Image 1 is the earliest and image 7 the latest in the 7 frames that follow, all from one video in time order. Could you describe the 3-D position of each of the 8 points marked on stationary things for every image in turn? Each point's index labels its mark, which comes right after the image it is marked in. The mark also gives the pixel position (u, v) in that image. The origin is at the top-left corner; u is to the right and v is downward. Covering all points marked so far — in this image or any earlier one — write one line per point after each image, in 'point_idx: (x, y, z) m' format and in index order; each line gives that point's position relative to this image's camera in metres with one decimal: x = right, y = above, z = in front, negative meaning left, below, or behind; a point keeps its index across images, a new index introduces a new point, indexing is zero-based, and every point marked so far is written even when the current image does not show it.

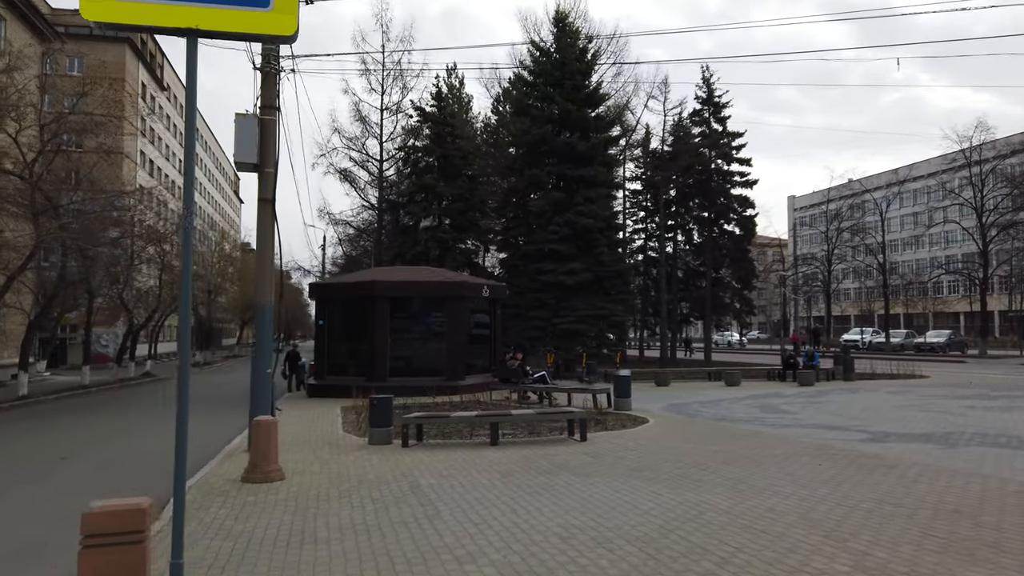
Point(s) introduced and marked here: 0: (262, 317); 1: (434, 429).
0: (-3.3, -0.4, +10.5) m
1: (-1.1, -2.1, +11.3) m
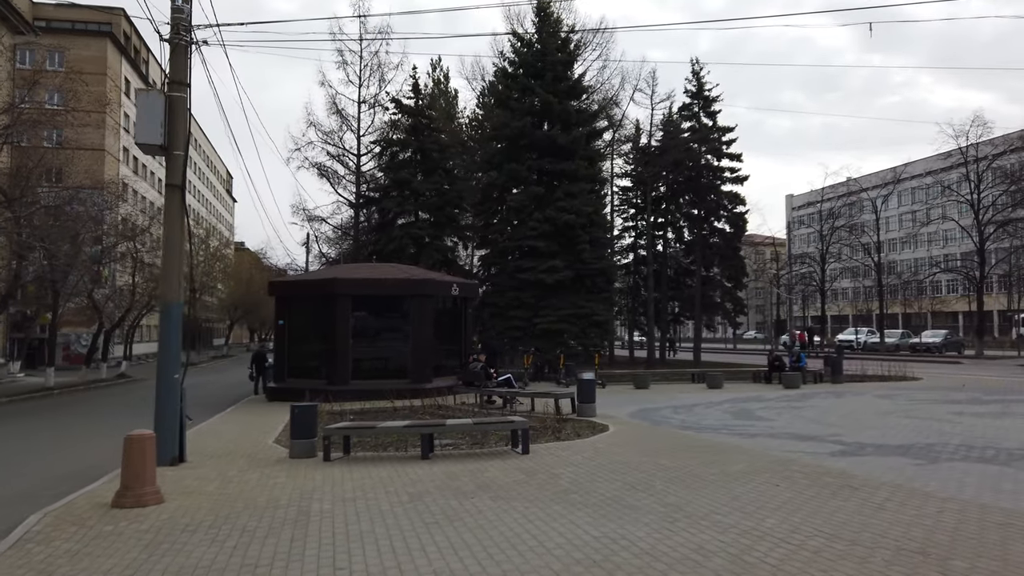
0: (-4.1, -0.3, +9.5) m
1: (-1.9, -2.0, +10.3) m
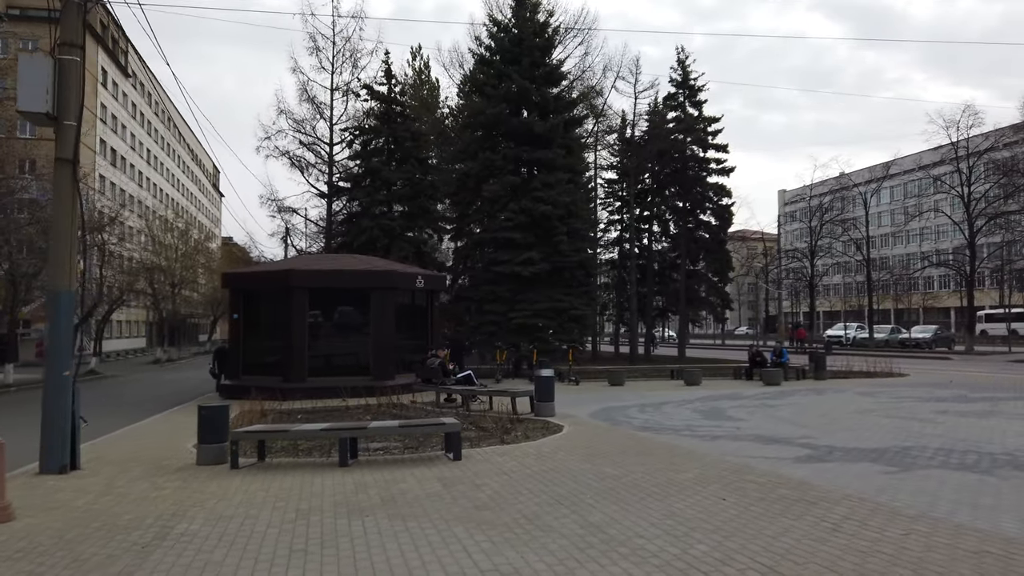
0: (-4.9, -0.2, +8.5) m
1: (-2.7, -1.9, +9.4) m
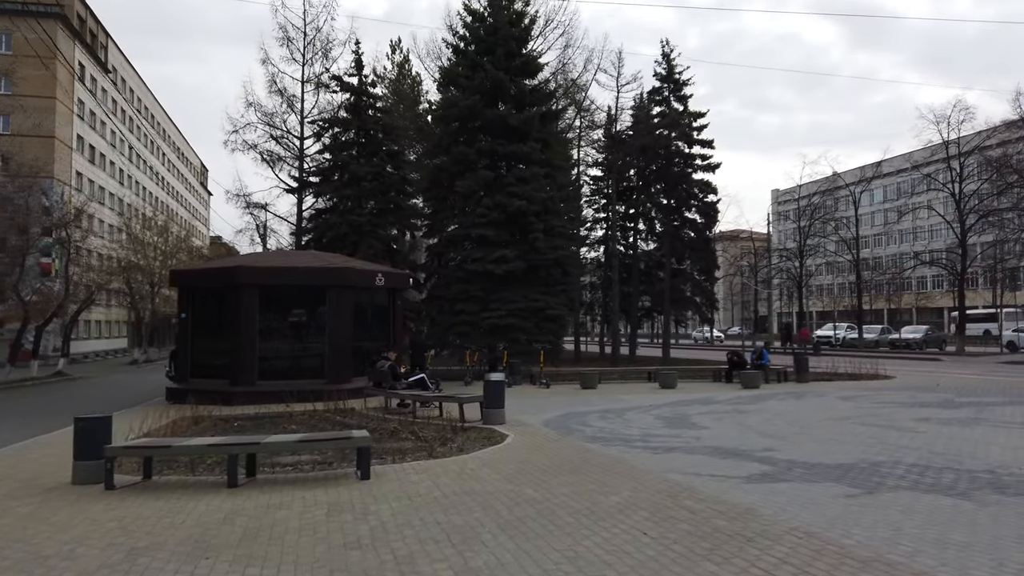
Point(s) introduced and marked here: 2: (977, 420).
0: (-5.7, -0.1, +7.4) m
1: (-3.5, -1.8, +8.3) m
2: (+7.4, -2.1, +12.5) m
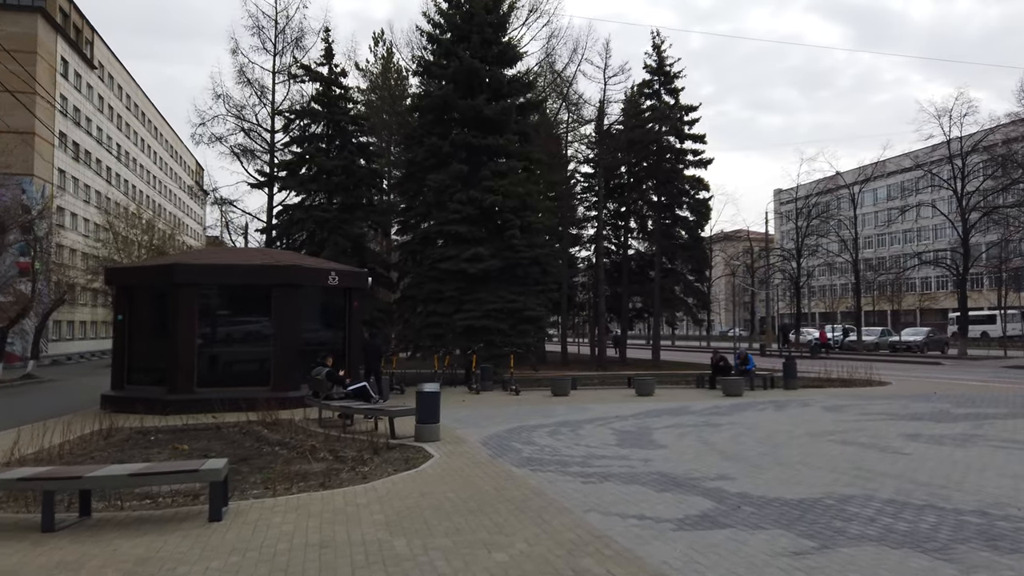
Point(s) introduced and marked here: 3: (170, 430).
0: (-6.6, -0.1, +6.1) m
1: (-4.4, -1.8, +7.0) m
2: (+6.5, -2.1, +11.1) m
3: (-5.8, -2.4, +13.1) m
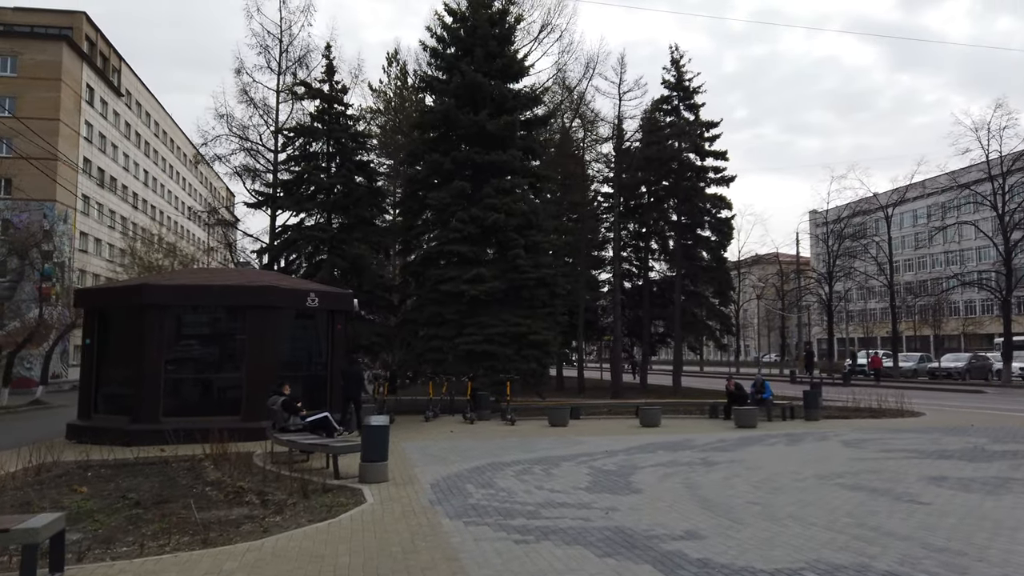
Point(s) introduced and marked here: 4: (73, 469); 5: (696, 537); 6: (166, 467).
0: (-7.3, -0.2, +5.2) m
1: (-5.1, -2.0, +5.9) m
2: (+6.0, -2.3, +9.5) m
3: (-6.2, -2.7, +12.1) m
4: (-6.6, -2.7, +11.7) m
5: (+1.5, -2.0, +6.4) m
6: (-5.1, -2.6, +11.6) m
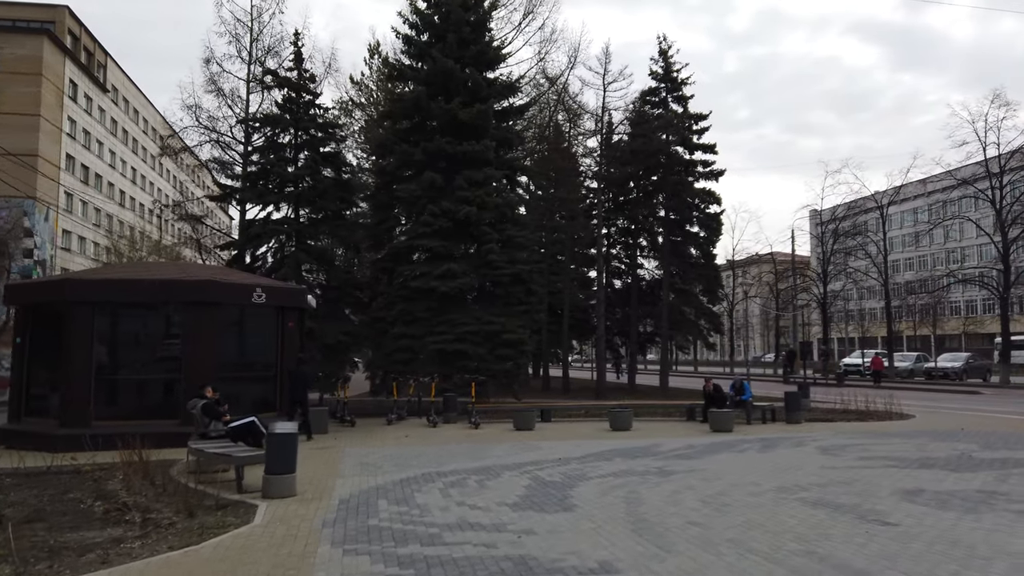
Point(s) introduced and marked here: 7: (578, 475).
0: (-8.2, -0.1, +4.2) m
1: (-5.9, -1.9, +4.9) m
2: (+5.2, -2.2, +8.5) m
3: (-7.0, -2.6, +11.1) m
4: (-7.4, -2.6, +10.7) m
5: (+0.7, -1.9, +5.4) m
6: (-5.9, -2.5, +10.6) m
7: (+0.9, -2.4, +10.1) m
